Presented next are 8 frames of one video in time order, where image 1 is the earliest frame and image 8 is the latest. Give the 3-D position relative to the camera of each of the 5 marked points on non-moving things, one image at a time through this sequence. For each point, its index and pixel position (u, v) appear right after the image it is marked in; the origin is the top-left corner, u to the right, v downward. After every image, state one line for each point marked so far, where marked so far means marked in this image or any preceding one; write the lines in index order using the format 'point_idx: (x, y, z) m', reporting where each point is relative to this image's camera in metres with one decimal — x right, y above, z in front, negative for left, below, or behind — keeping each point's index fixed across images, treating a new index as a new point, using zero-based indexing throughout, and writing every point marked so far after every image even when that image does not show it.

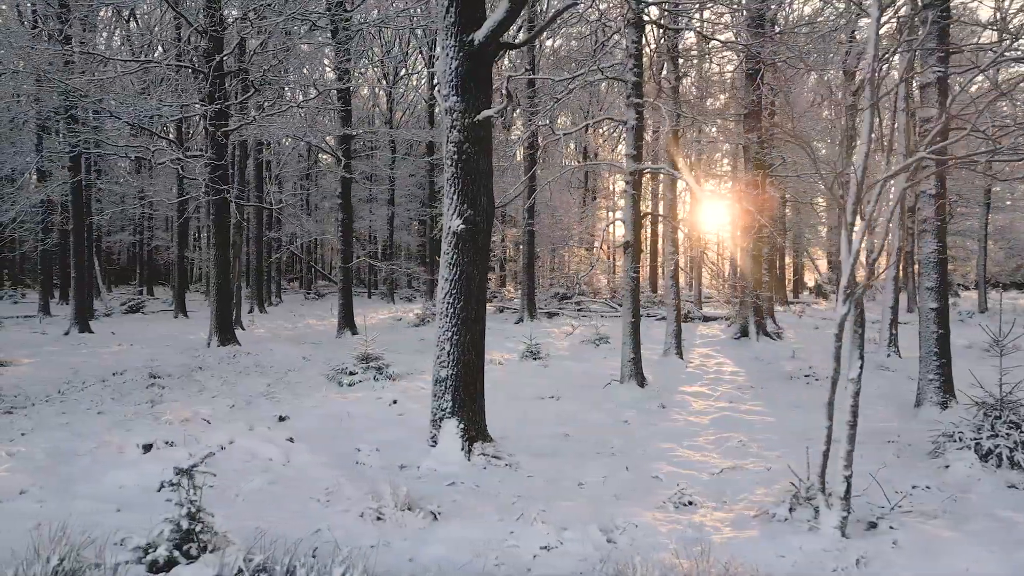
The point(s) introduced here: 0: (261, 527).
0: (-1.5, -1.4, +3.0) m
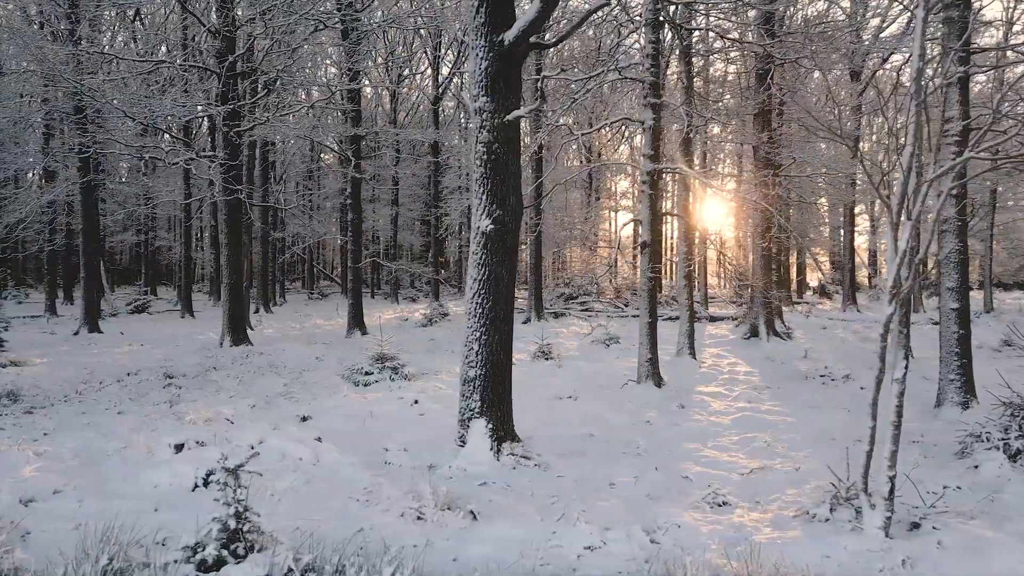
0: (-1.3, -1.4, +3.0) m
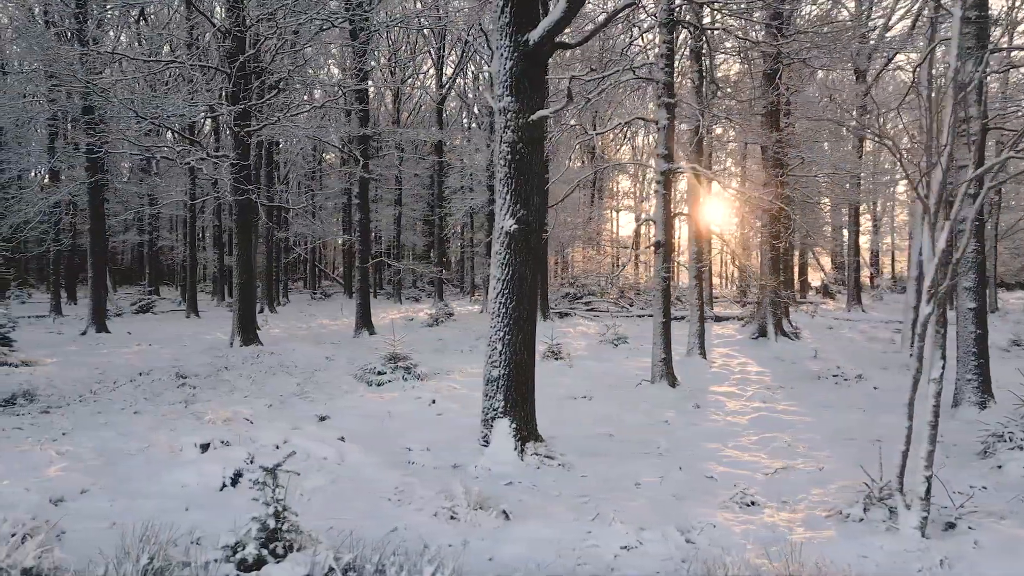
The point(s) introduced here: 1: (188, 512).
0: (-1.1, -1.4, +3.0) m
1: (-2.2, -1.5, +3.4) m
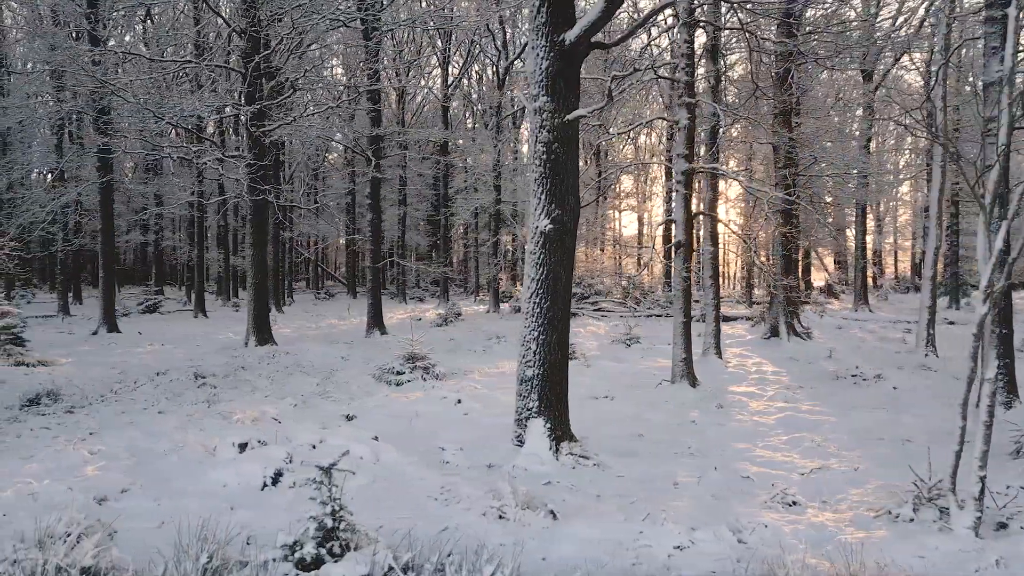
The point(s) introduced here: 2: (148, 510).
0: (-0.7, -1.4, +3.0) m
1: (-1.9, -1.5, +3.4) m
2: (-2.4, -1.5, +3.4) m
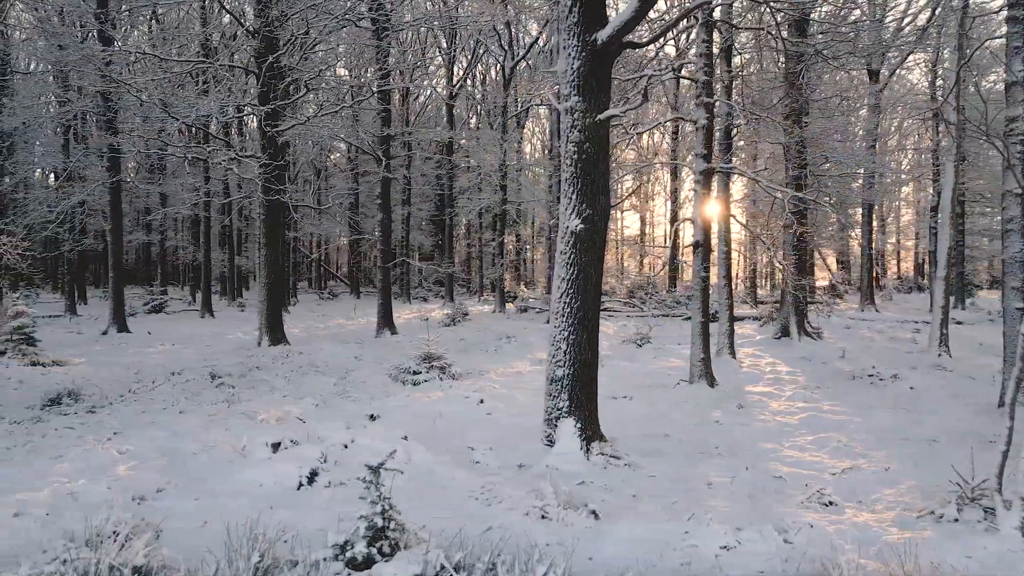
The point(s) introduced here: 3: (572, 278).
0: (-0.5, -1.4, +3.0) m
1: (-1.6, -1.5, +3.4) m
2: (-2.2, -1.5, +3.4) m
3: (+0.5, +0.1, +4.5) m
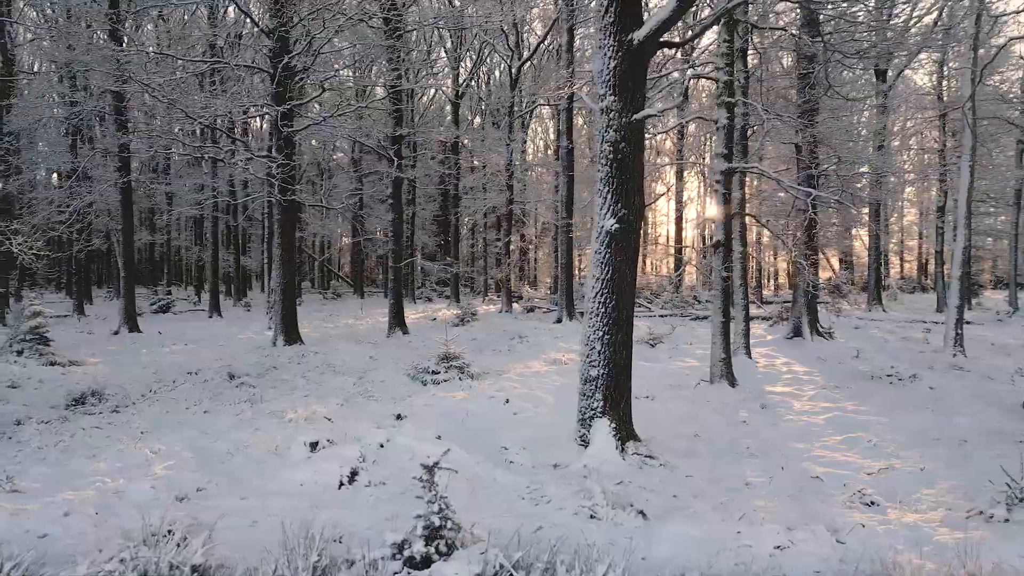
0: (-0.2, -1.4, +3.0) m
1: (-1.3, -1.5, +3.4) m
2: (-1.9, -1.5, +3.4) m
3: (+0.8, +0.1, +4.5) m
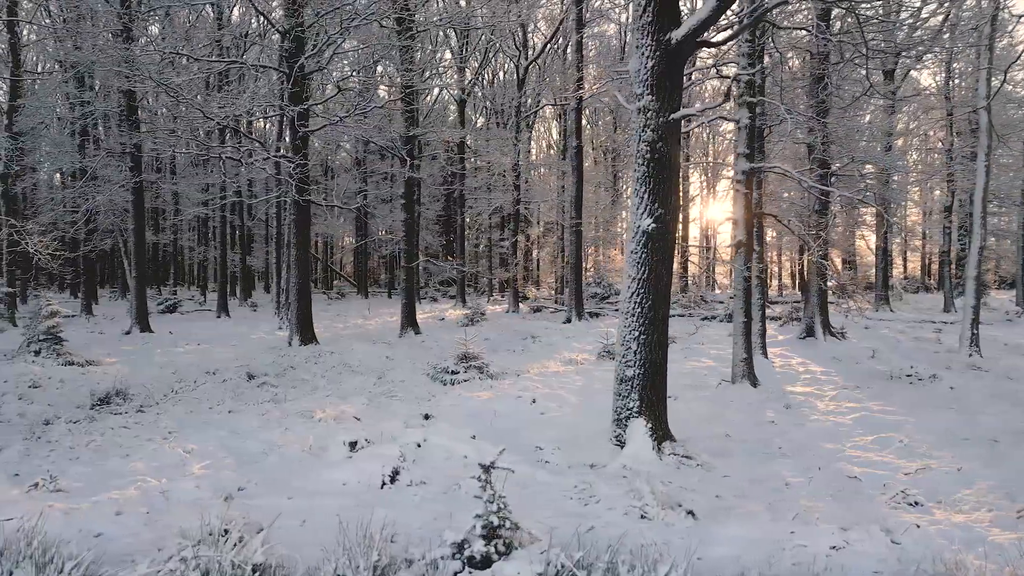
0: (+0.1, -1.4, +3.0) m
1: (-1.0, -1.5, +3.4) m
2: (-1.5, -1.5, +3.4) m
3: (+1.2, +0.1, +4.4) m
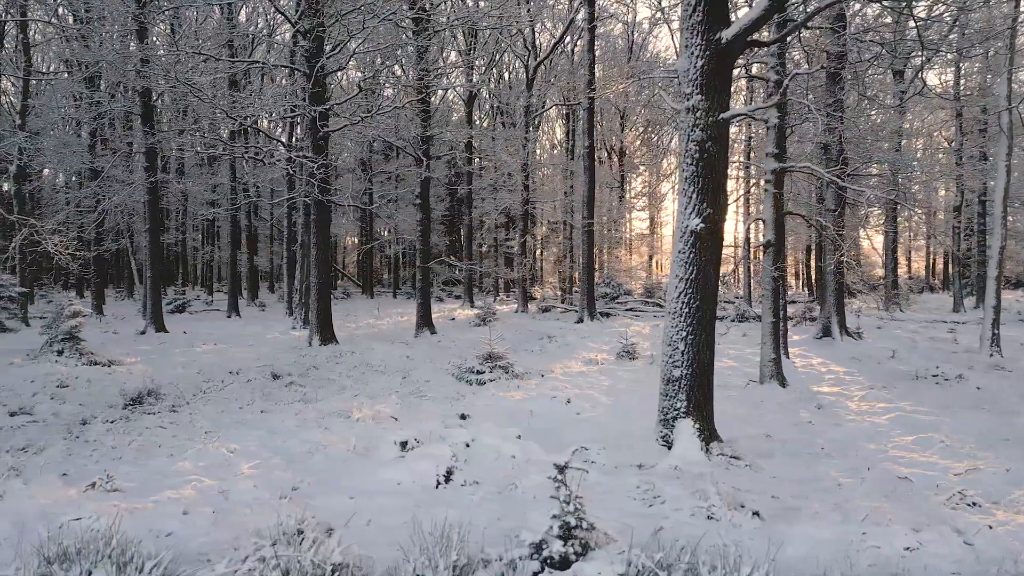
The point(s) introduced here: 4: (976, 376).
0: (+0.6, -1.4, +3.0) m
1: (-0.6, -1.5, +3.4) m
2: (-1.1, -1.5, +3.4) m
3: (+1.6, +0.1, +4.4) m
4: (+8.6, -1.7, +9.3) m
